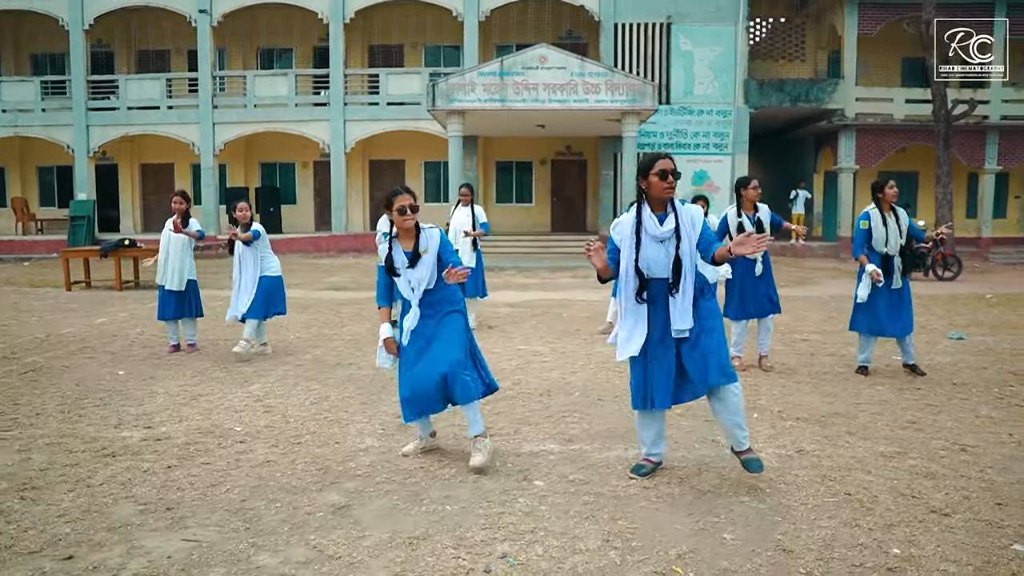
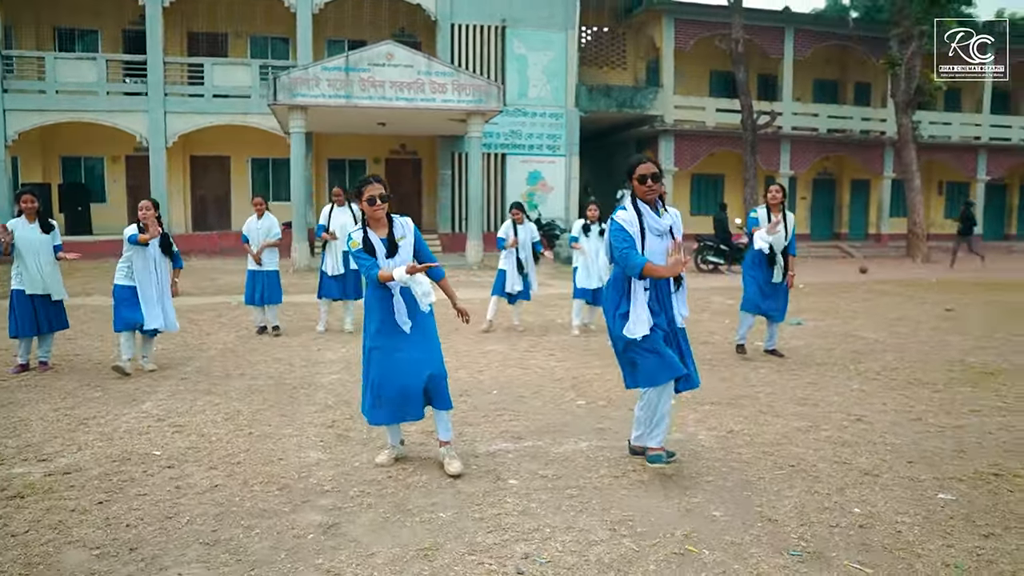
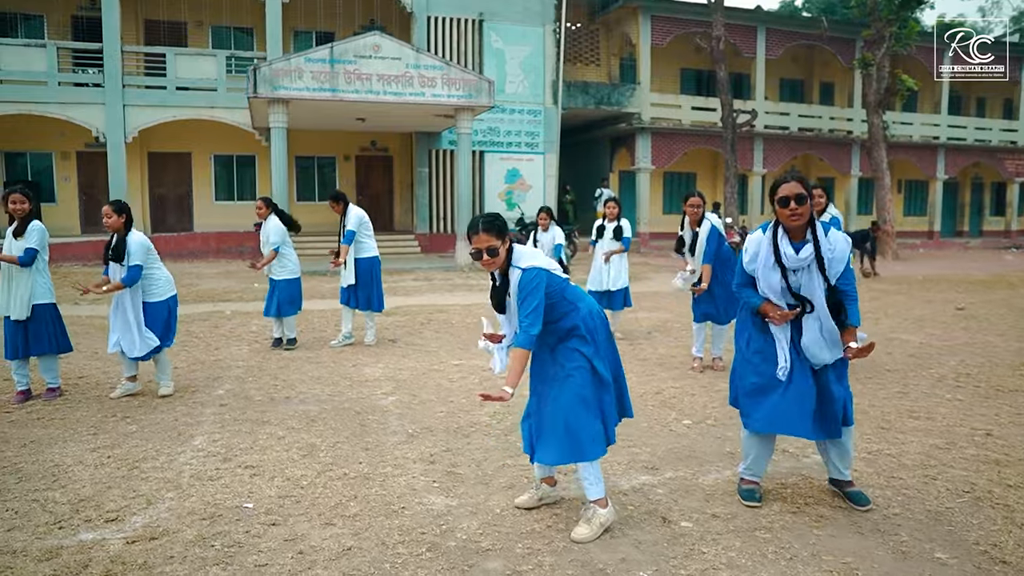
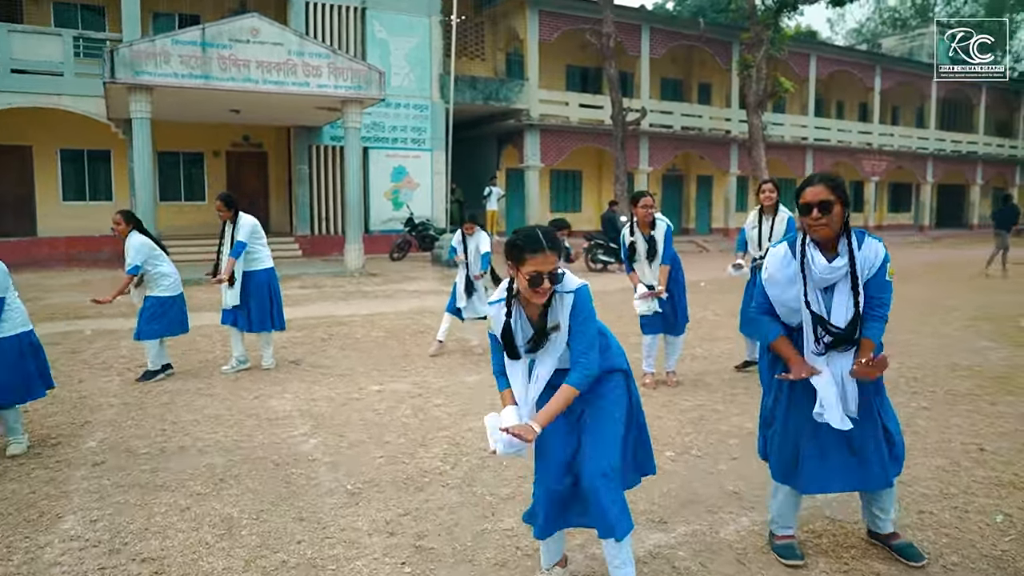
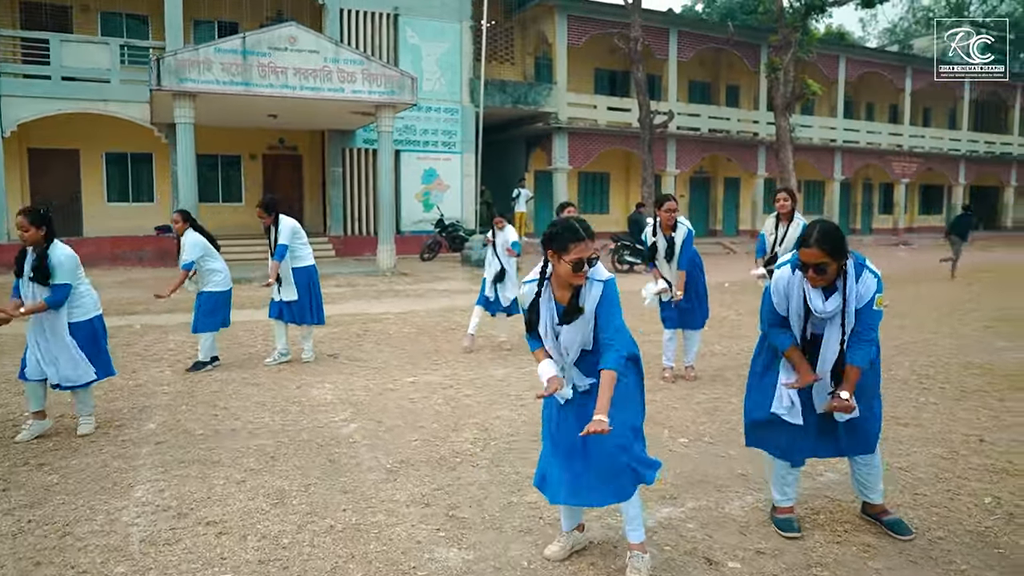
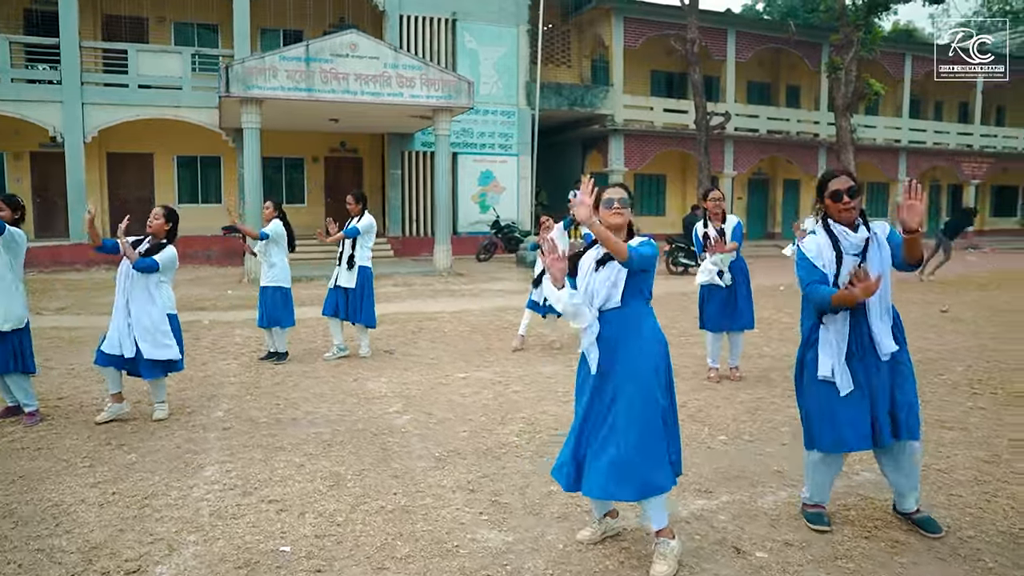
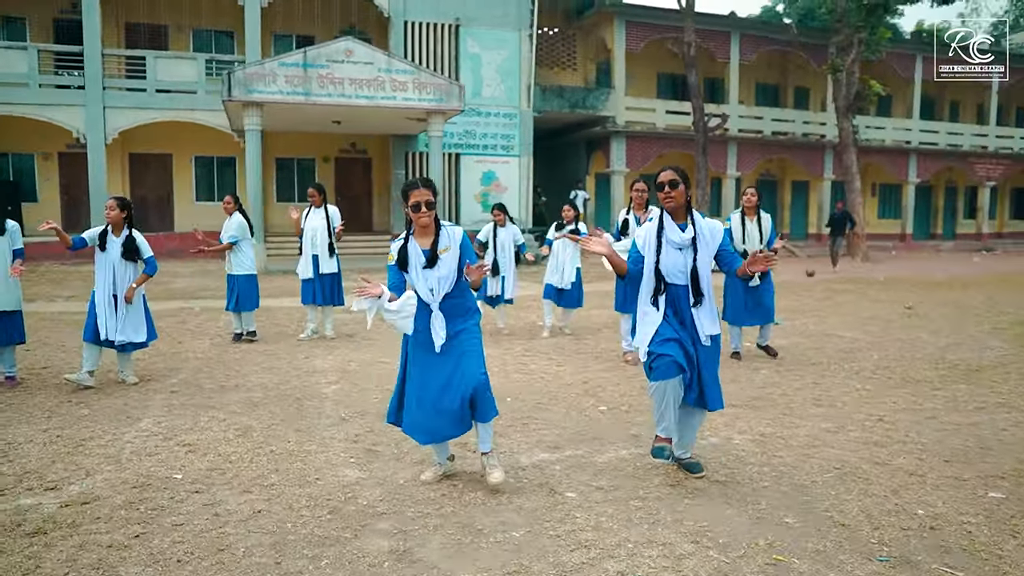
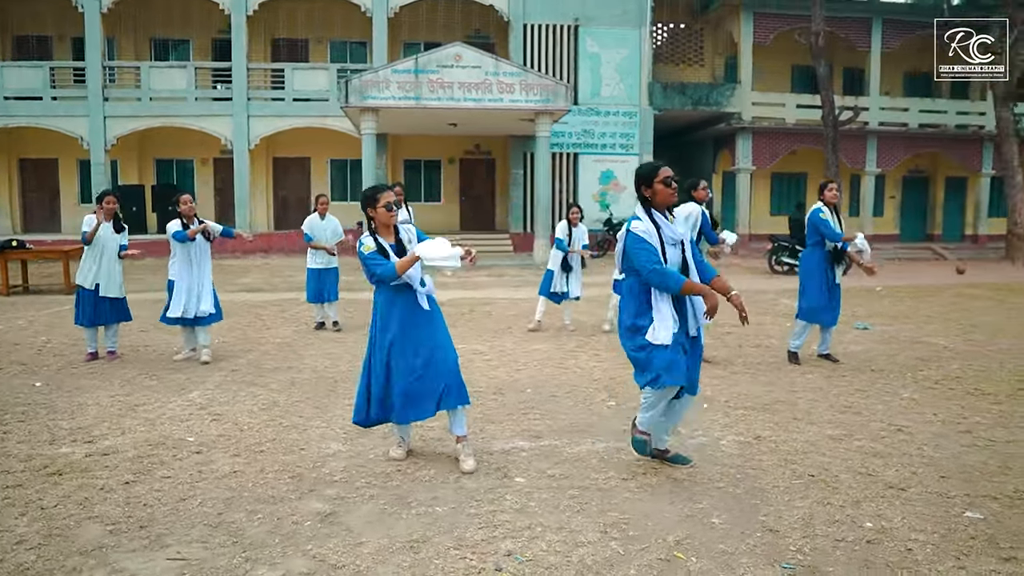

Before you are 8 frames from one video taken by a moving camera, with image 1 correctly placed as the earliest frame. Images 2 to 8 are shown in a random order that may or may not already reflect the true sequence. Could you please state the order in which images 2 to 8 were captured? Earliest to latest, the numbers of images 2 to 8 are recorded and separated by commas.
8, 2, 7, 3, 6, 5, 4
